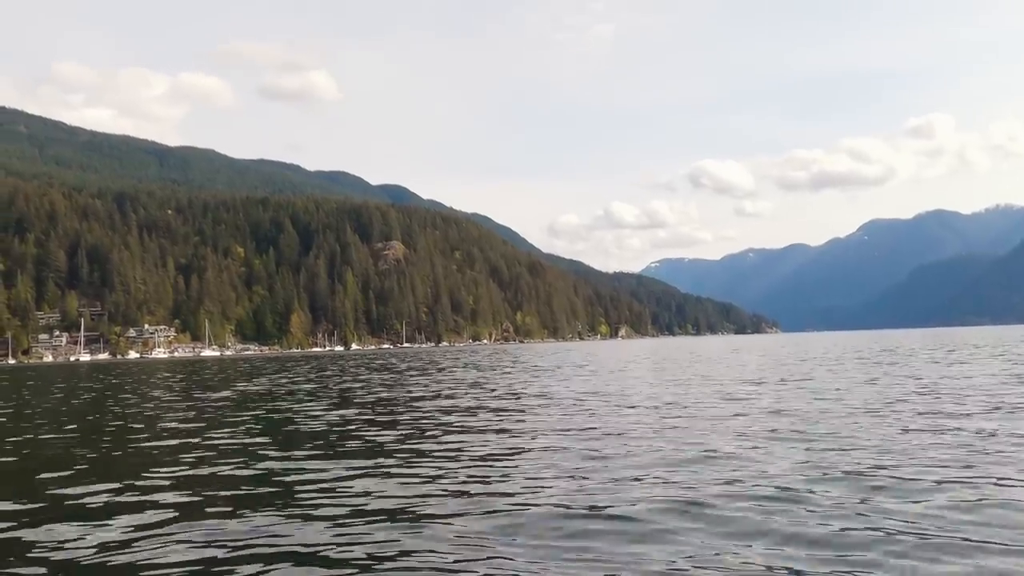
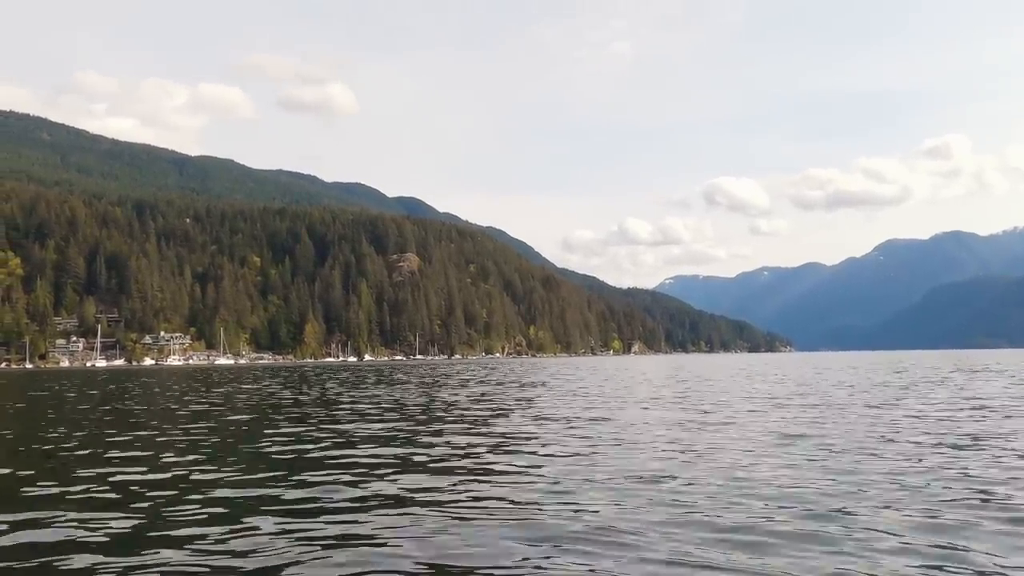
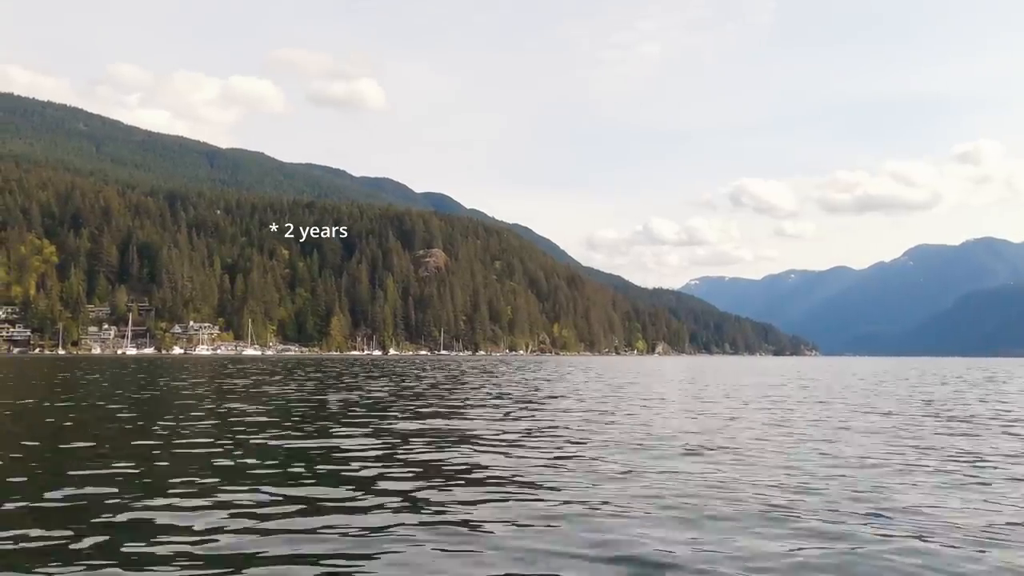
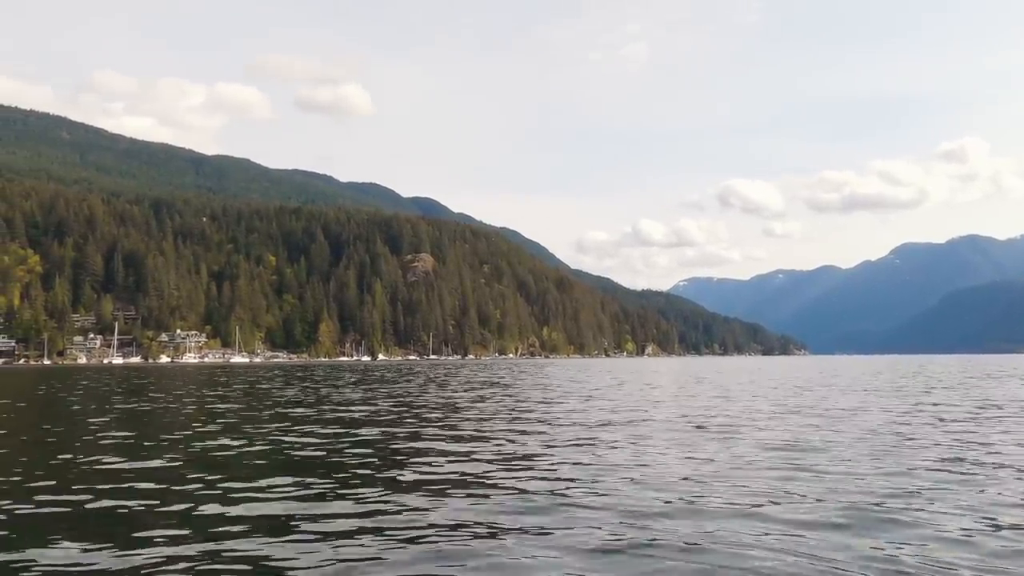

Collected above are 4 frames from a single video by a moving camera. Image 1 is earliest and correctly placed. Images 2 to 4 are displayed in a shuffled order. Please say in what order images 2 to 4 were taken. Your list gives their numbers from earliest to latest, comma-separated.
2, 4, 3
